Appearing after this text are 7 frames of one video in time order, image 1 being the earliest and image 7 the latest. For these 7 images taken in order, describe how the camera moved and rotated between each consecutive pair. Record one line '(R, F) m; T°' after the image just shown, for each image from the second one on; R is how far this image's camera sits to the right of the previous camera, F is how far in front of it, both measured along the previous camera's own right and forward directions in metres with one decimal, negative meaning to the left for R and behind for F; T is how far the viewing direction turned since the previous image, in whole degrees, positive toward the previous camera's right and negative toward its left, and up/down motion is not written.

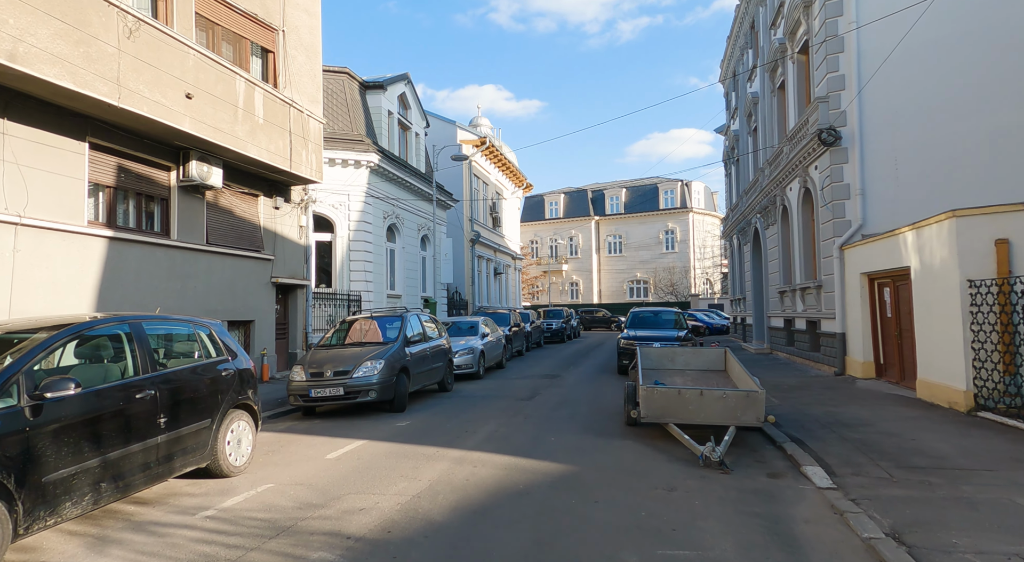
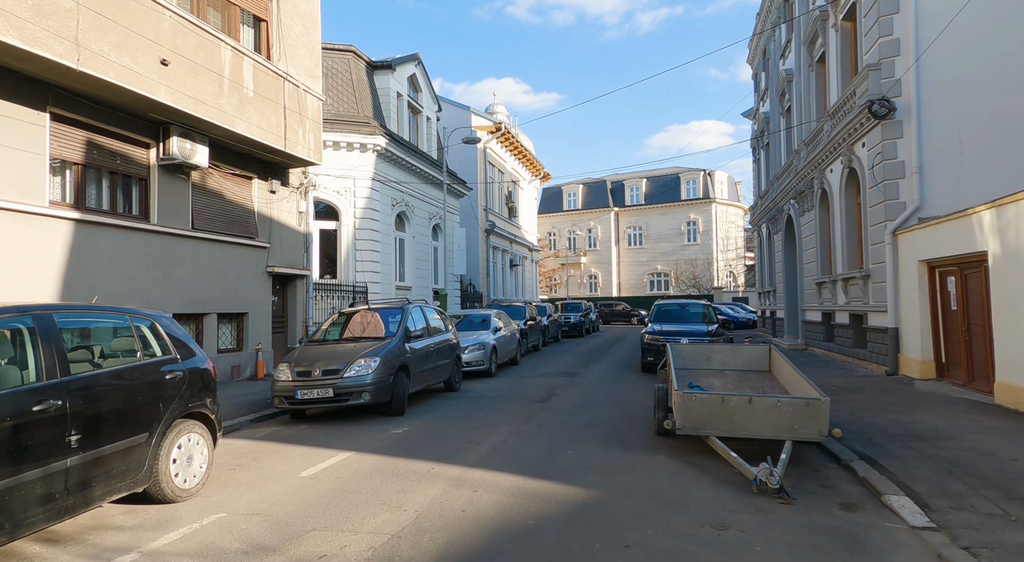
(+0.1, +1.2) m; -2°
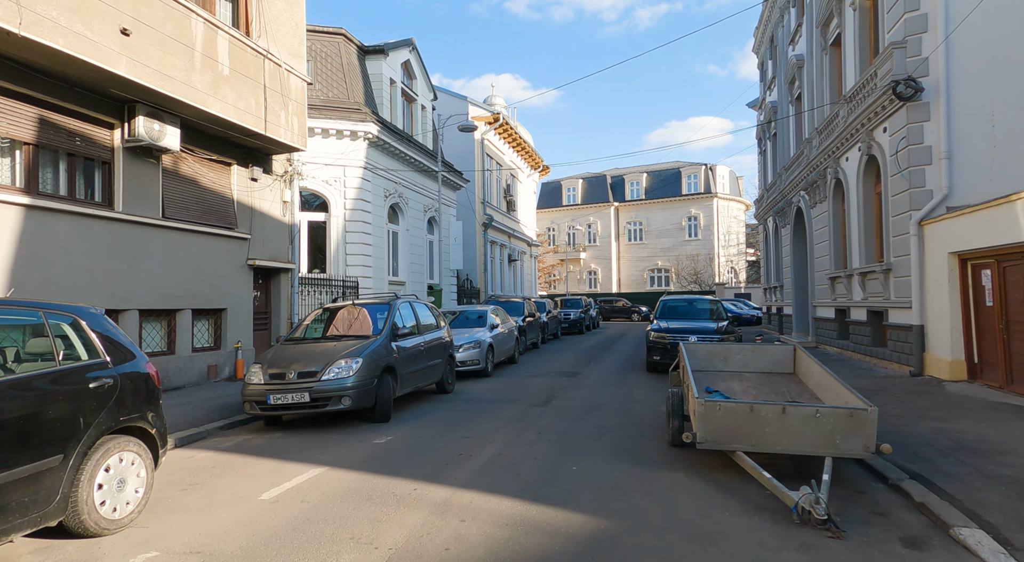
(0.0, +0.8) m; 0°
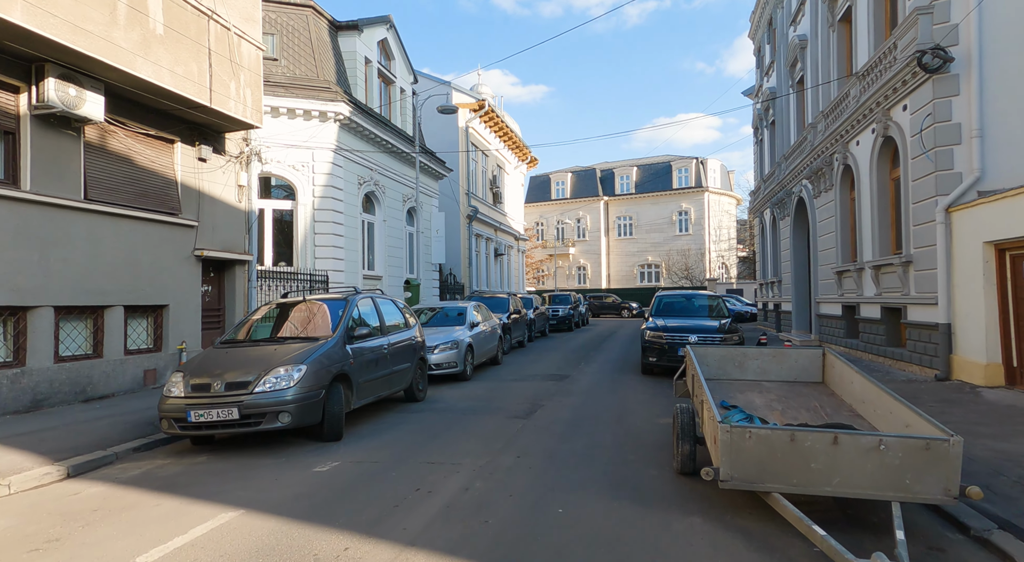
(+0.1, +1.3) m; +1°
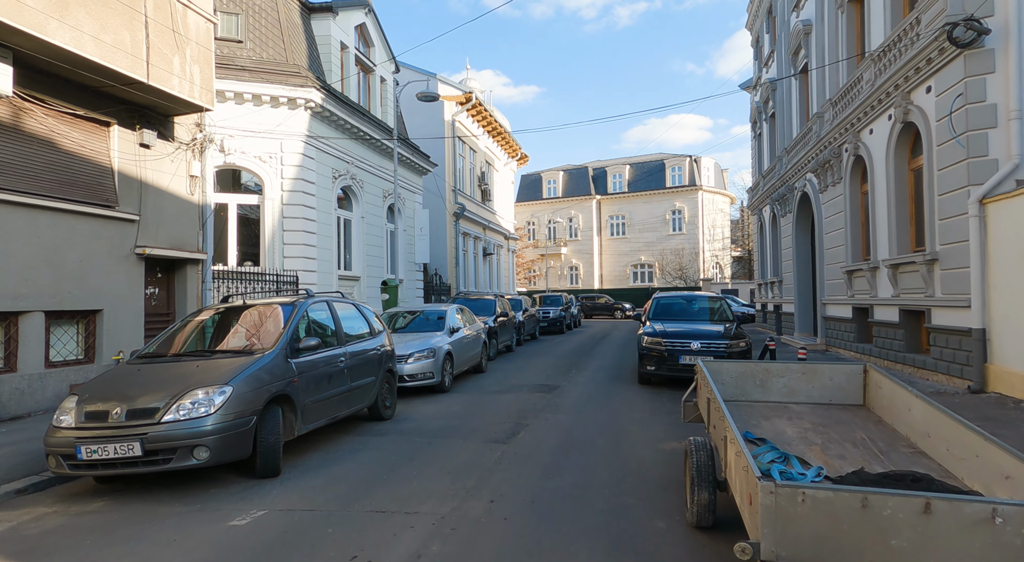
(+0.2, +1.2) m; +1°
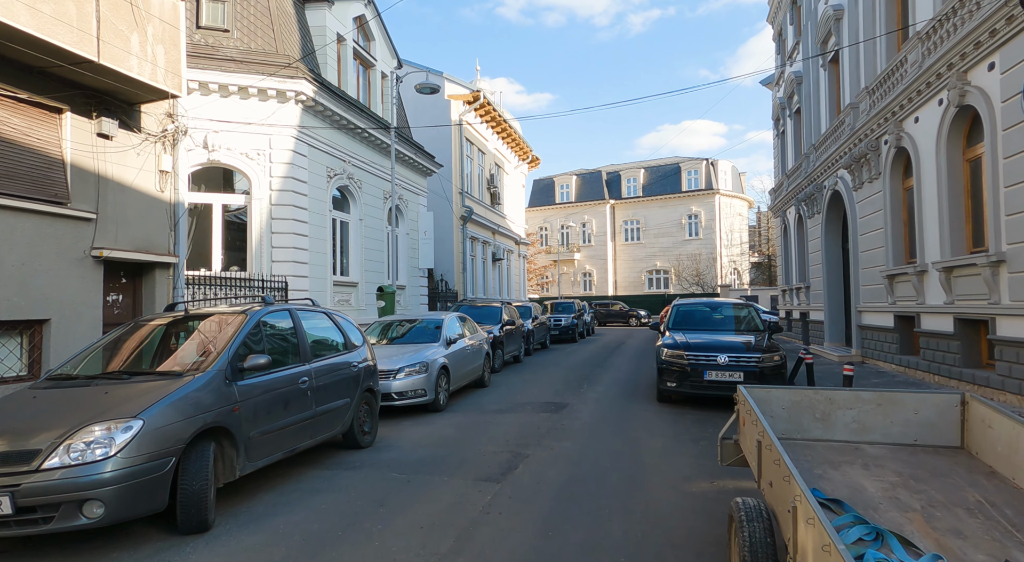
(+0.2, +1.2) m; -1°
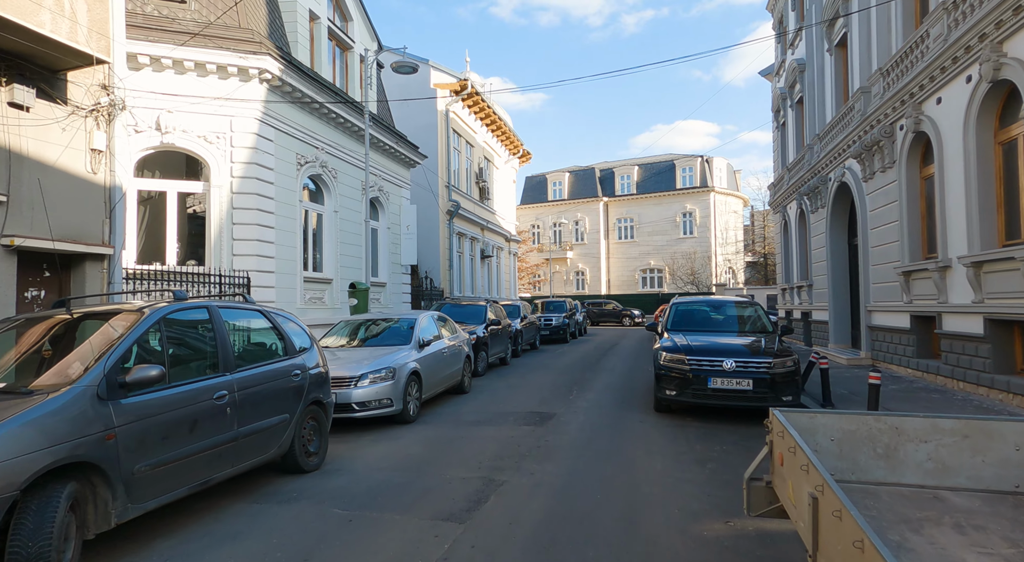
(+0.2, +1.1) m; +1°
